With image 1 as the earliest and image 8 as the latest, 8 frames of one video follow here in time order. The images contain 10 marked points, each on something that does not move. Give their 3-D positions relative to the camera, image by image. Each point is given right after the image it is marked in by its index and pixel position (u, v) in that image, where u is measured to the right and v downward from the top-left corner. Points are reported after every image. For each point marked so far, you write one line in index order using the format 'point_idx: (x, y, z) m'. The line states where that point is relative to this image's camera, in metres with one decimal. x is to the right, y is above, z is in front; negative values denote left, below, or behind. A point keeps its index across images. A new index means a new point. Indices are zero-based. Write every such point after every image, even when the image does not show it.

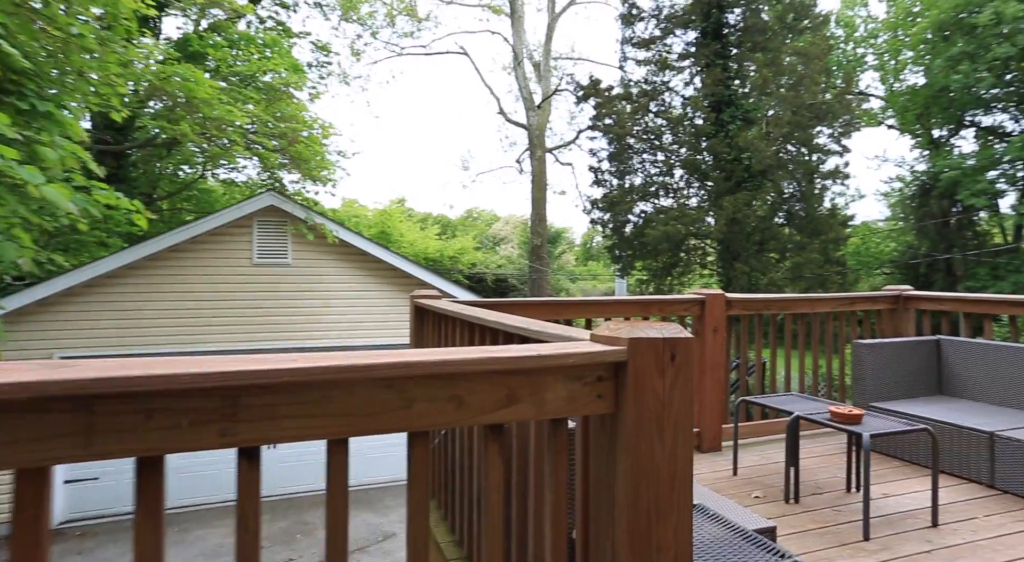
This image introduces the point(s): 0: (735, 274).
0: (+4.1, +0.1, +12.0) m
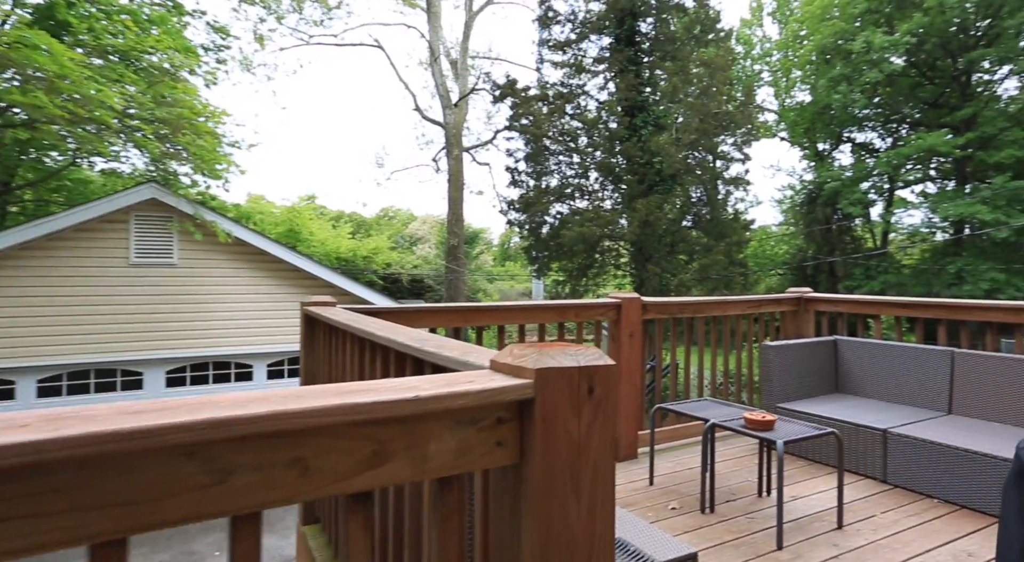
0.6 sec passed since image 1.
0: (+2.5, +0.1, +12.2) m
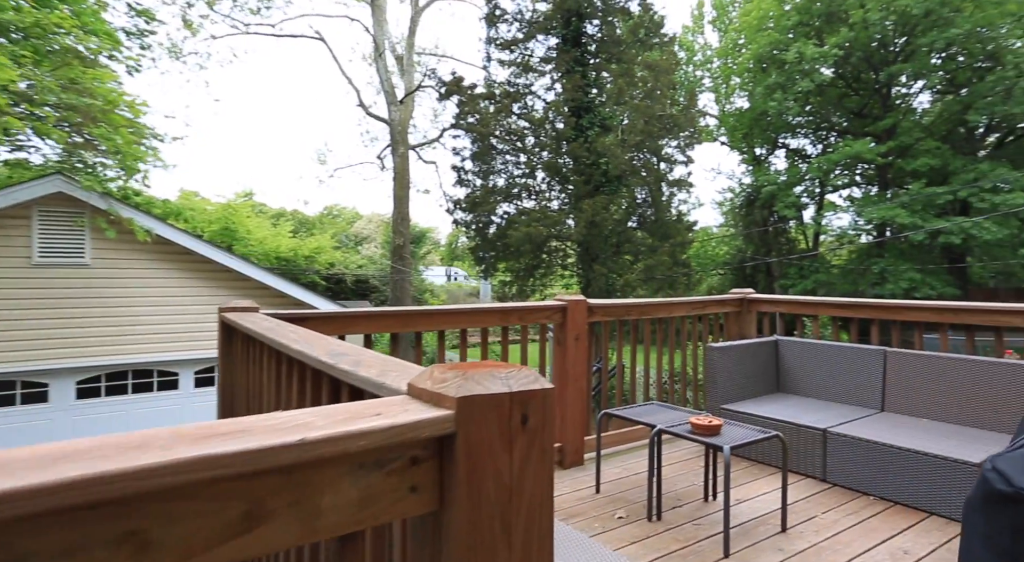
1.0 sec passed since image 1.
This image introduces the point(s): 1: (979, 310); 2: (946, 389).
0: (+1.5, +0.1, +12.3) m
1: (+2.5, -0.1, +3.6) m
2: (+2.3, -0.6, +3.5) m
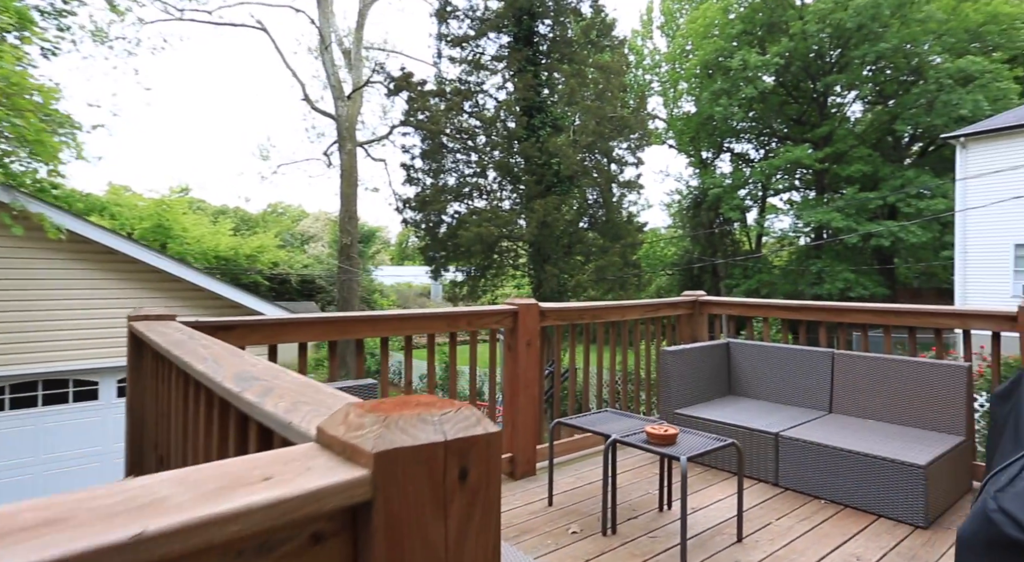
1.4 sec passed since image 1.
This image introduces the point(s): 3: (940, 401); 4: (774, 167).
0: (+0.6, +0.1, +12.2) m
1: (+2.2, -0.2, +3.6) m
2: (+2.0, -0.6, +3.5) m
3: (+2.2, -0.6, +3.4) m
4: (+7.0, +3.0, +17.4) m
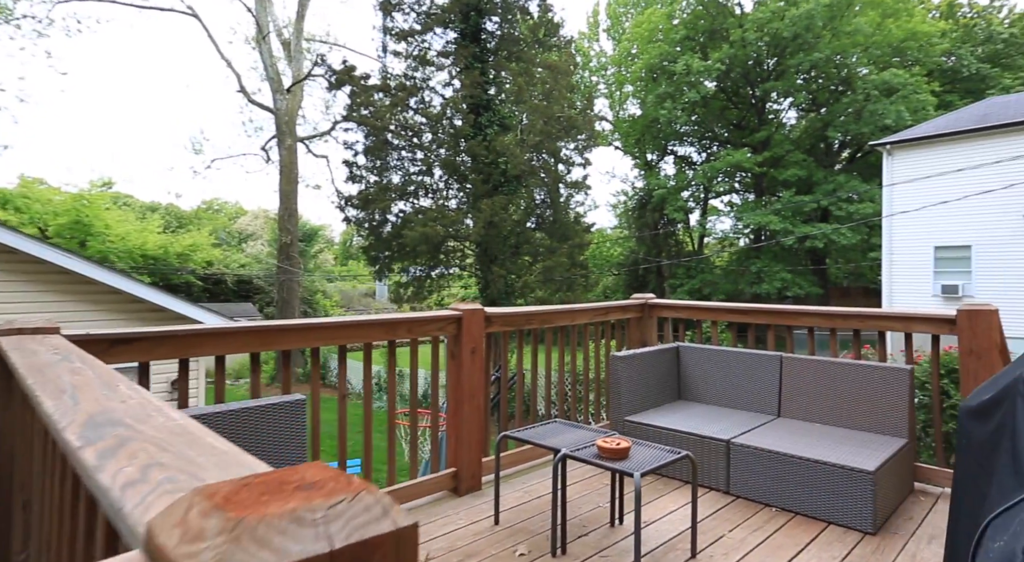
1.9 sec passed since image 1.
0: (-0.4, +0.1, +12.0) m
1: (+1.9, -0.2, +3.6) m
2: (+1.8, -0.6, +3.5) m
3: (+1.9, -0.6, +3.4) m
4: (+5.6, +3.0, +17.7) m
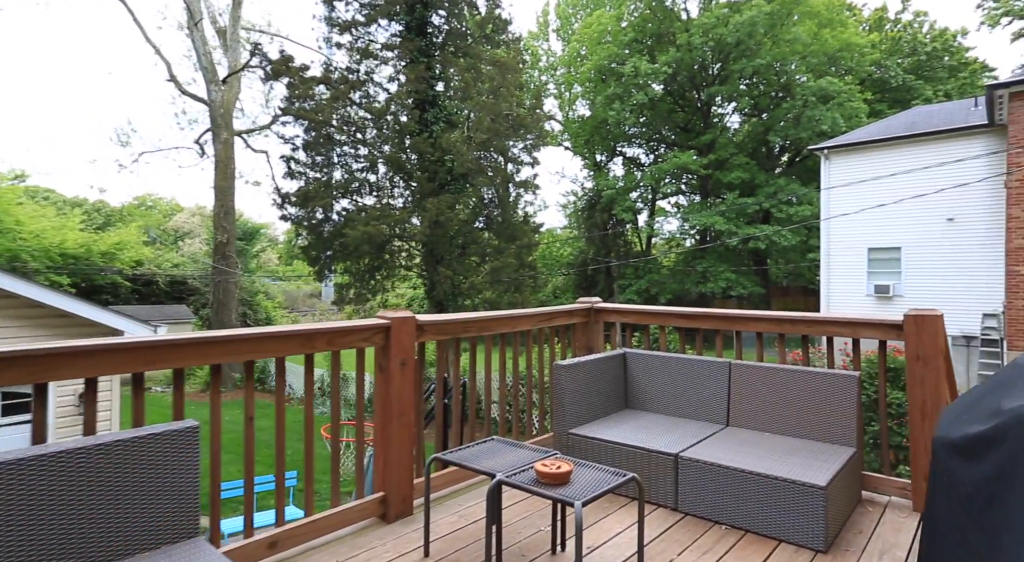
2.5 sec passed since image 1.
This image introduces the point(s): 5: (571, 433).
0: (-1.3, +0.1, +11.7) m
1: (+1.6, -0.2, +3.5) m
2: (+1.4, -0.6, +3.4) m
3: (+1.6, -0.7, +3.2) m
4: (+4.2, +3.0, +17.9) m
5: (+0.3, -0.8, +3.5) m
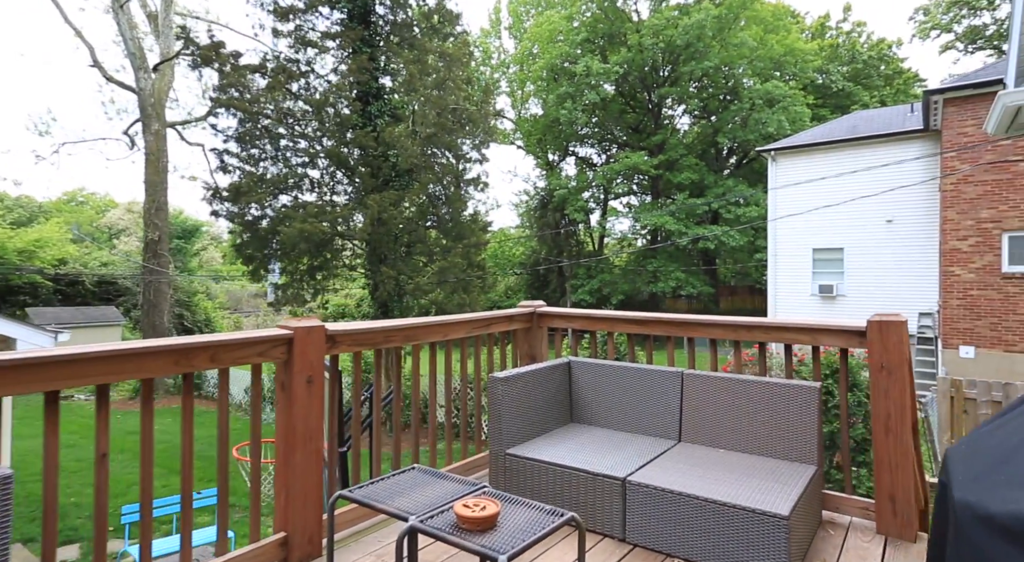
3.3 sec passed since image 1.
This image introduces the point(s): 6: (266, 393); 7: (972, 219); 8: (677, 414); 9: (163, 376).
0: (-2.2, +0.1, +11.2) m
1: (+1.3, -0.2, +3.2) m
2: (+1.1, -0.7, +3.1) m
3: (+1.3, -0.7, +3.0) m
4: (+2.8, +3.0, +17.7) m
5: (0.0, -0.8, +3.1) m
6: (-4.5, -2.1, +12.0) m
7: (+7.7, +1.0, +11.0) m
8: (+0.8, -0.7, +3.3) m
9: (-1.1, -0.3, +2.1) m
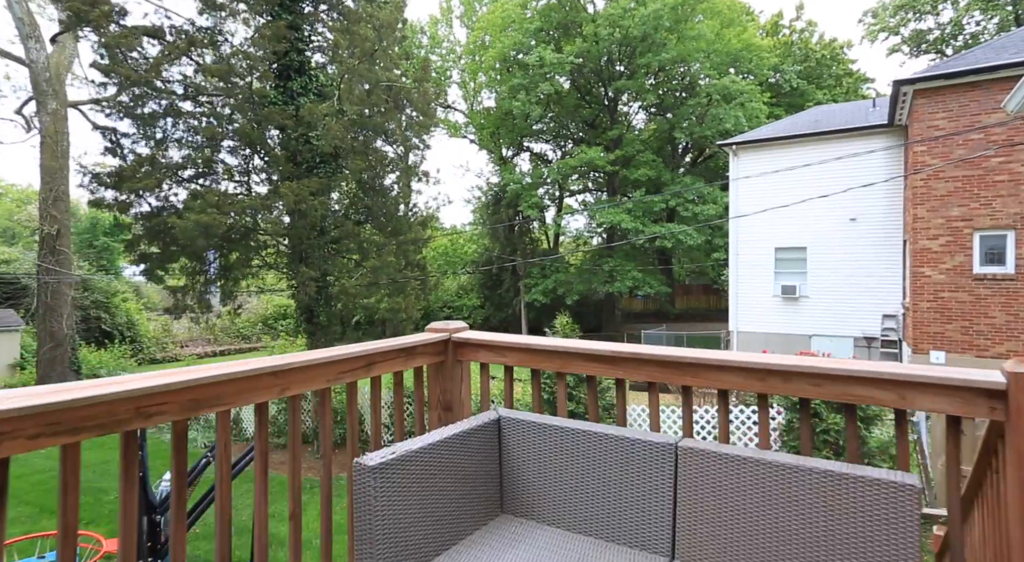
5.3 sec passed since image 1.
0: (-3.1, 0.0, +9.7) m
1: (+0.9, -0.3, +2.0) m
2: (+0.8, -0.7, +1.9) m
3: (+1.0, -0.7, +1.8) m
4: (+1.5, +3.0, +16.6) m
5: (-0.4, -0.9, +1.8) m
6: (-5.5, -2.1, +10.4) m
7: (+6.8, +1.0, +10.2) m
8: (+0.5, -0.7, +2.1) m
9: (-1.4, -0.4, +0.7) m
